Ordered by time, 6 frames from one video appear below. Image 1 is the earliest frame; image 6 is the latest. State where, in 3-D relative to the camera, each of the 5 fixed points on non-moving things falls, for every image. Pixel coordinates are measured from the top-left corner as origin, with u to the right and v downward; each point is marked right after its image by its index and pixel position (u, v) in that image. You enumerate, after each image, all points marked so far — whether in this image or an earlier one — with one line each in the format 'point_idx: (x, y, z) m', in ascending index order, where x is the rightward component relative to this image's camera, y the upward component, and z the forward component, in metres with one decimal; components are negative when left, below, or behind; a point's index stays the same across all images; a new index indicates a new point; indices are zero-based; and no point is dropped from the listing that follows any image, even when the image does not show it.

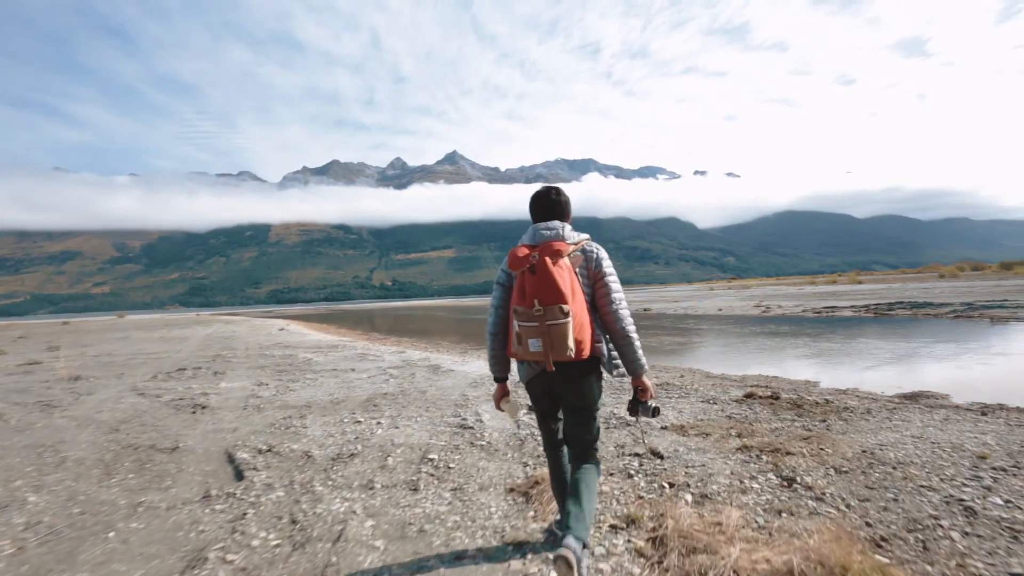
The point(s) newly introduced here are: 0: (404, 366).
0: (-3.2, -2.4, +15.8) m
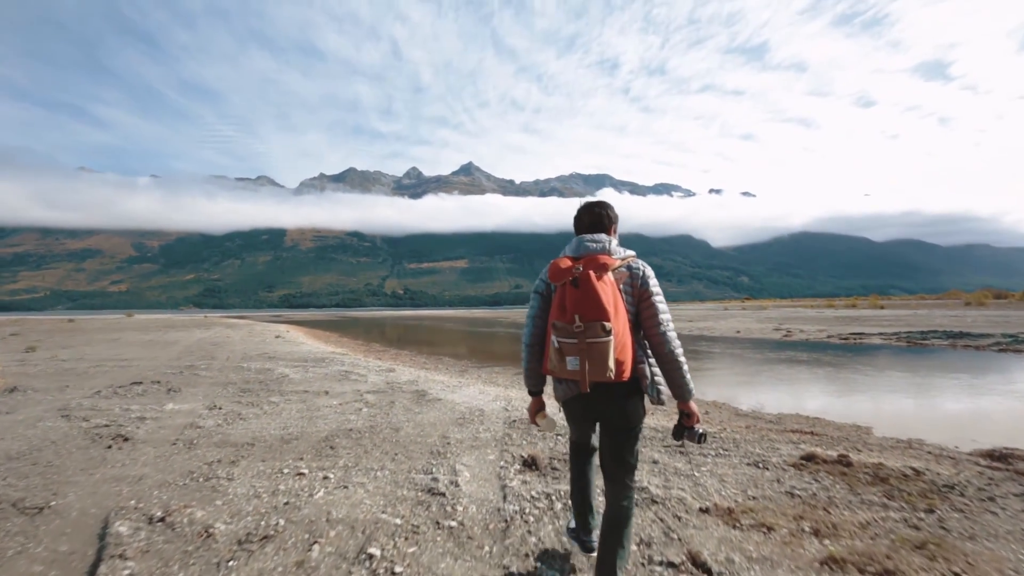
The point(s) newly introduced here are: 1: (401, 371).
0: (-3.3, -2.7, +13.6) m
1: (-4.0, -3.0, +18.8) m
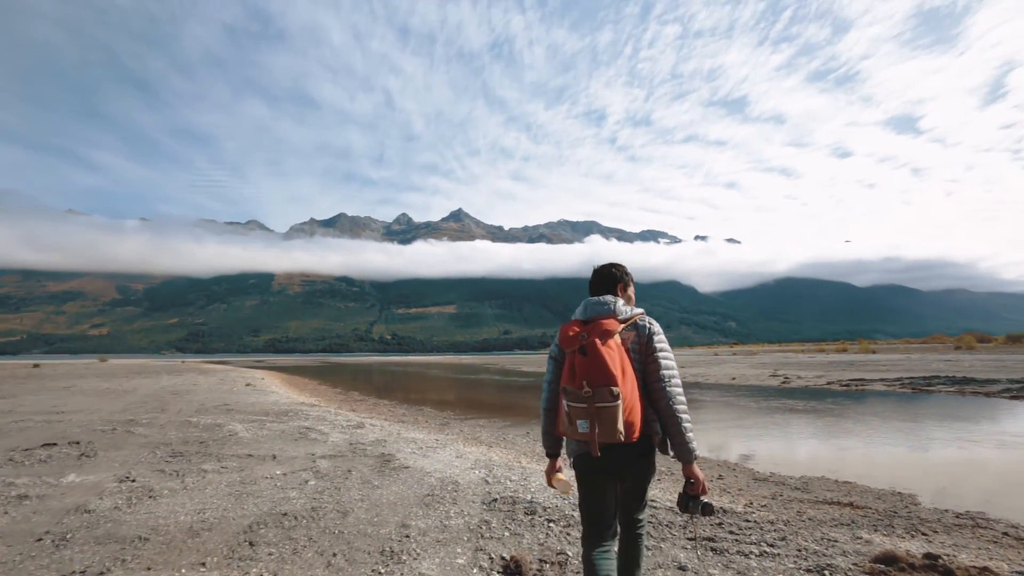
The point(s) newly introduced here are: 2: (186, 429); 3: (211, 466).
0: (-3.6, -3.7, +11.4) m
1: (-4.5, -4.4, +16.5) m
2: (-9.6, -4.2, +15.5) m
3: (-6.0, -3.6, +10.6) m
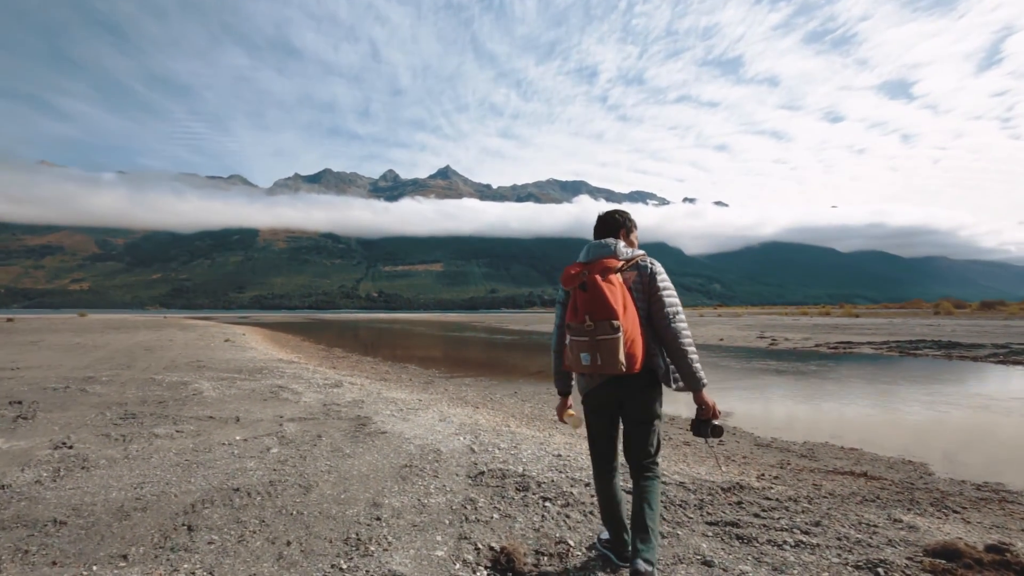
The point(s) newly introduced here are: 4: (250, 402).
0: (-3.9, -2.6, +10.4) m
1: (-4.8, -2.9, +15.5) m
2: (-9.9, -2.7, +14.3) m
3: (-6.2, -2.5, +9.4) m
4: (-6.0, -2.6, +12.2) m
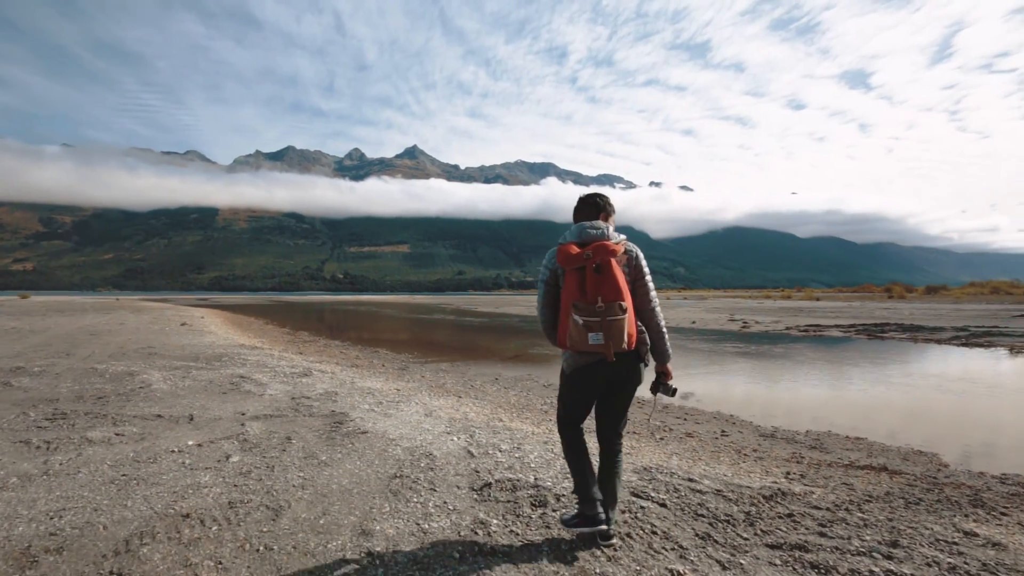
0: (-3.9, -2.2, +9.0) m
1: (-5.2, -2.4, +14.1) m
2: (-10.2, -2.2, +12.6) m
3: (-6.2, -2.2, +7.9) m
4: (-6.2, -2.2, +10.8) m
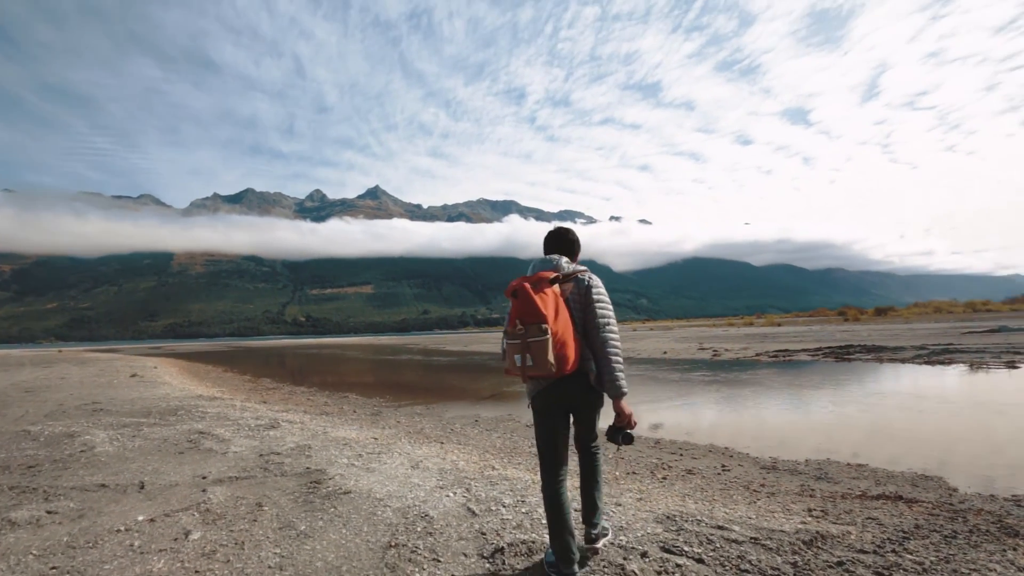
0: (-3.9, -2.9, +7.9) m
1: (-5.5, -3.4, +12.9) m
2: (-10.4, -3.3, +11.1) m
3: (-6.2, -2.8, +6.7) m
4: (-6.3, -3.1, +9.5) m
